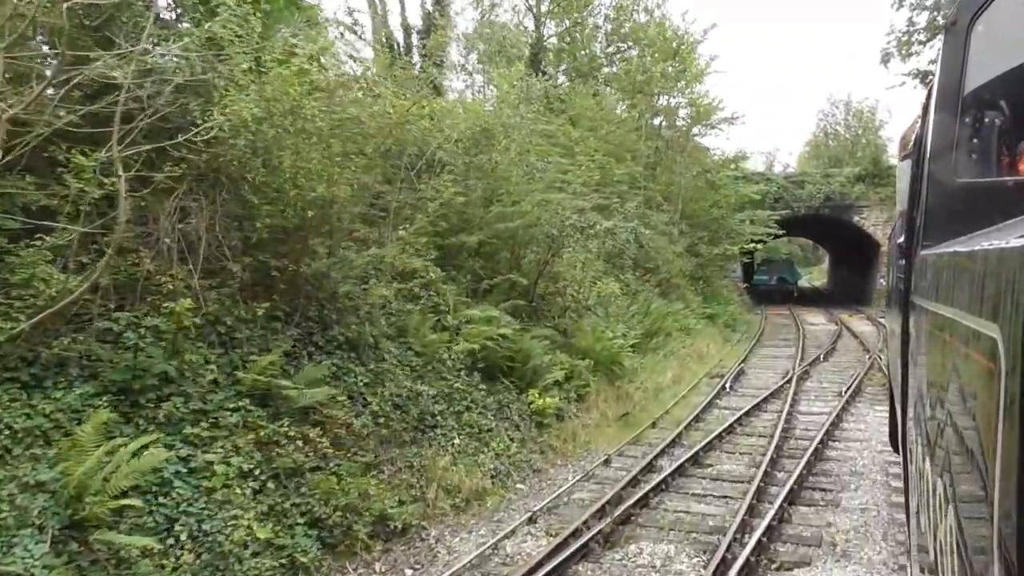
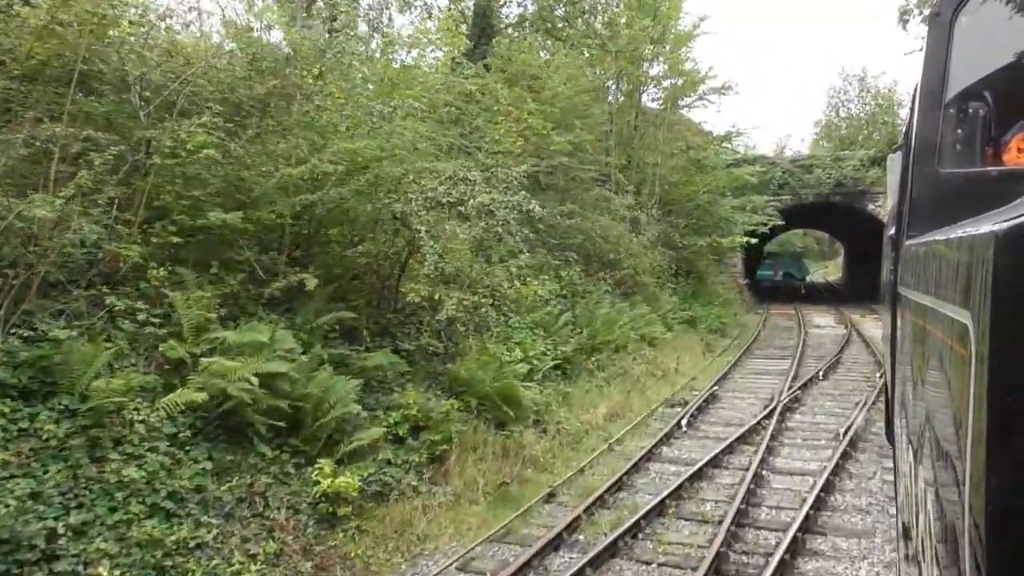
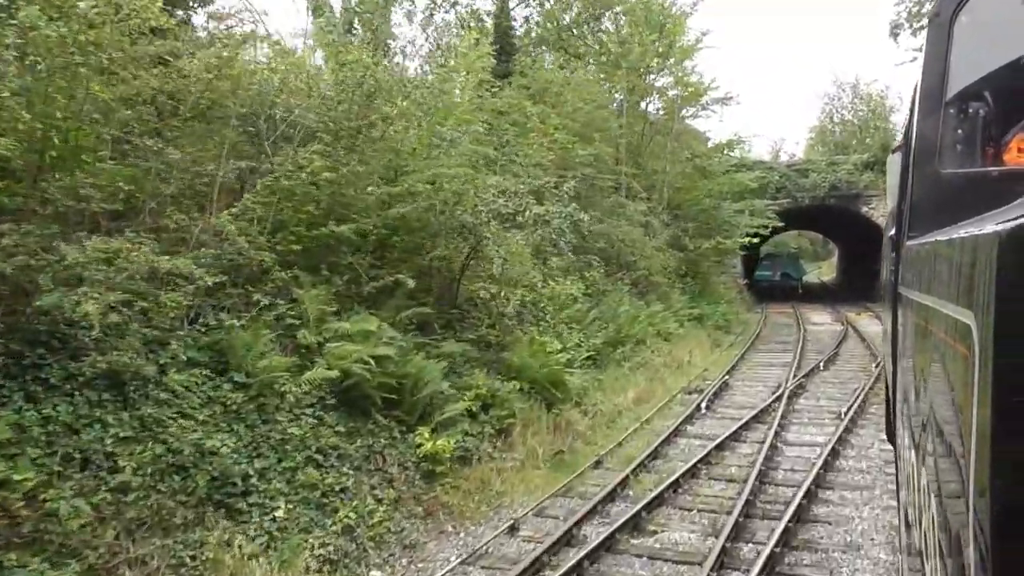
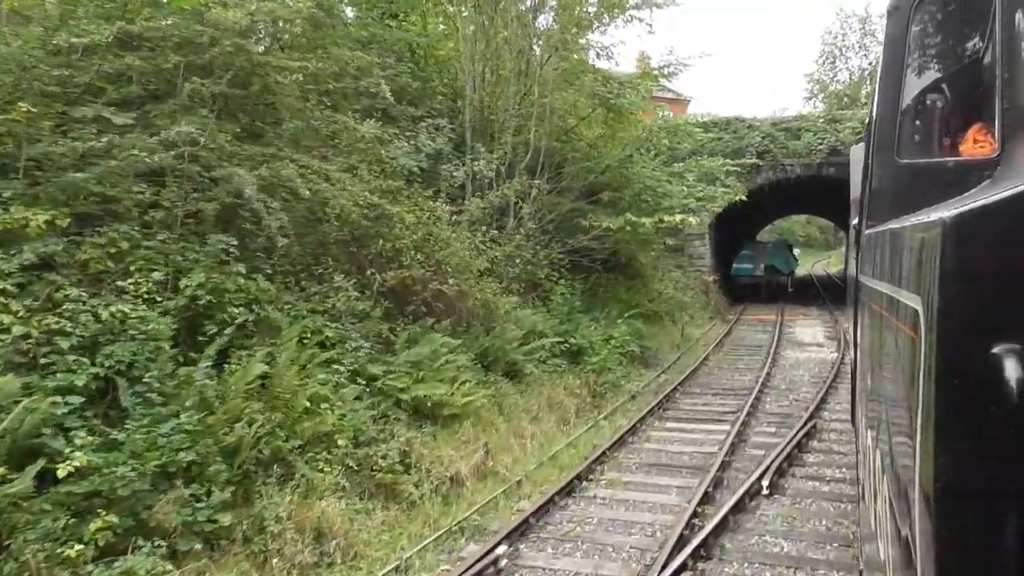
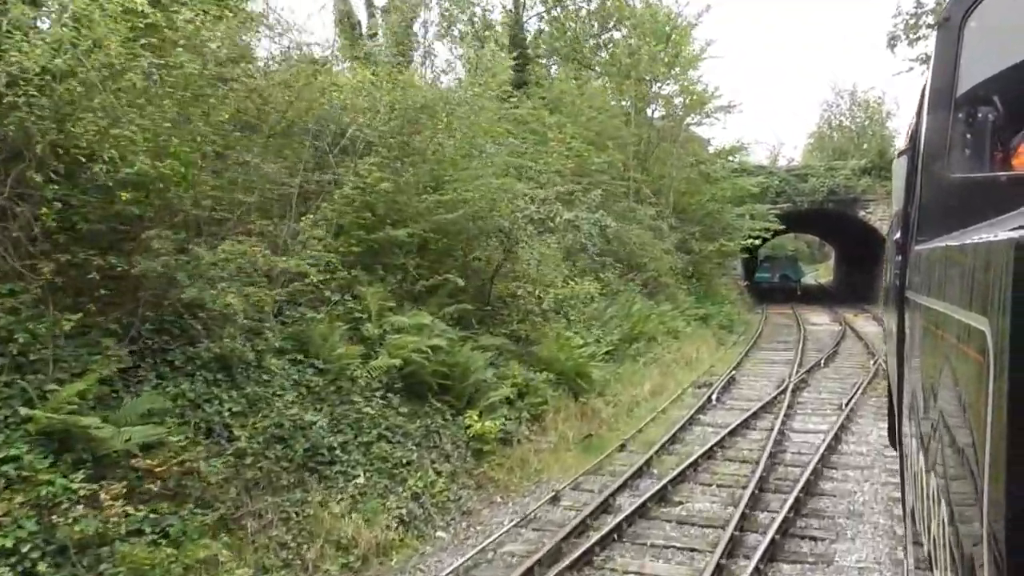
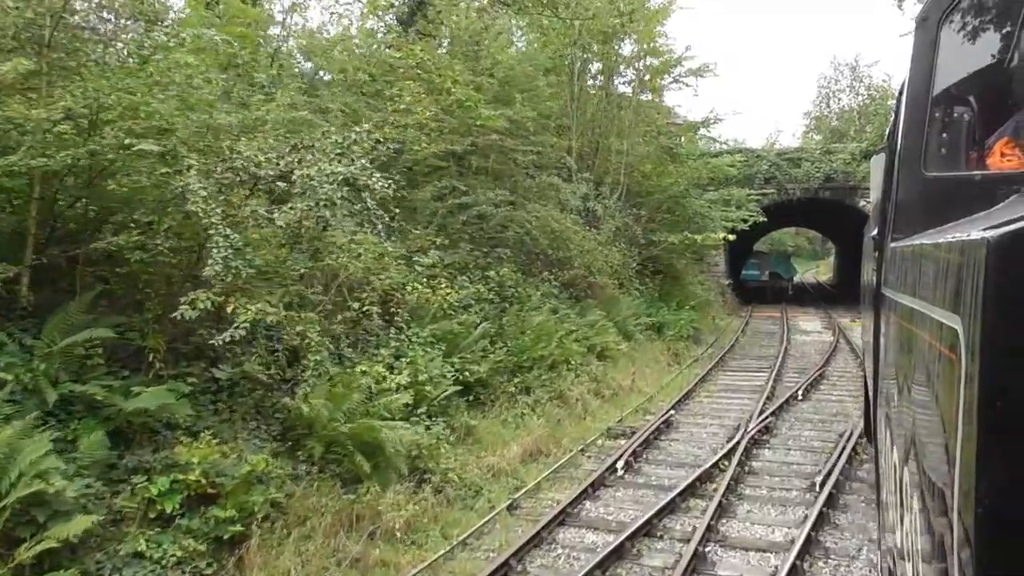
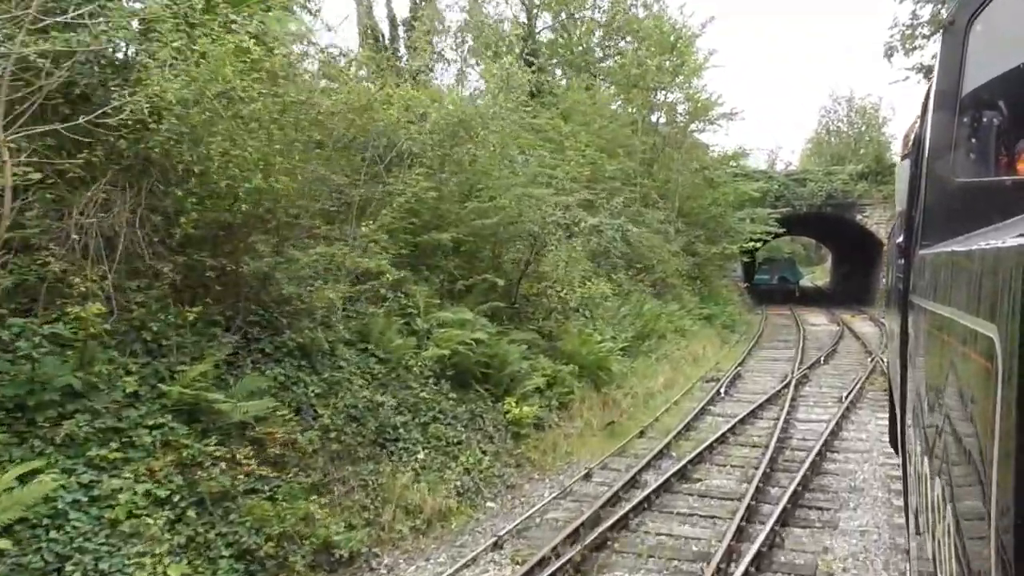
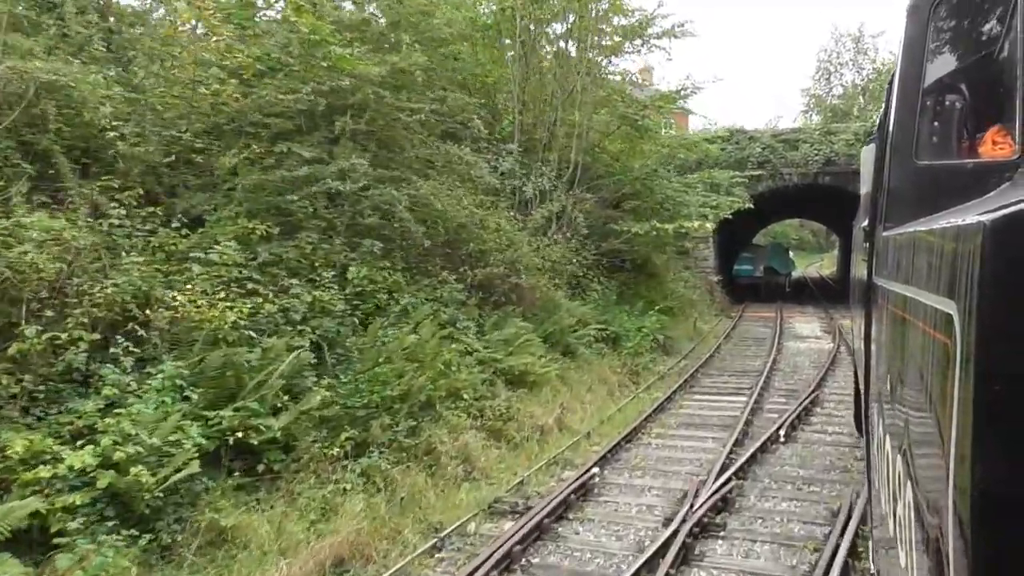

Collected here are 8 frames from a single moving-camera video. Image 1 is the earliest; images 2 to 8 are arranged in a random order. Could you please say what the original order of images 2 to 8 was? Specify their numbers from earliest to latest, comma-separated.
7, 5, 3, 2, 6, 8, 4
